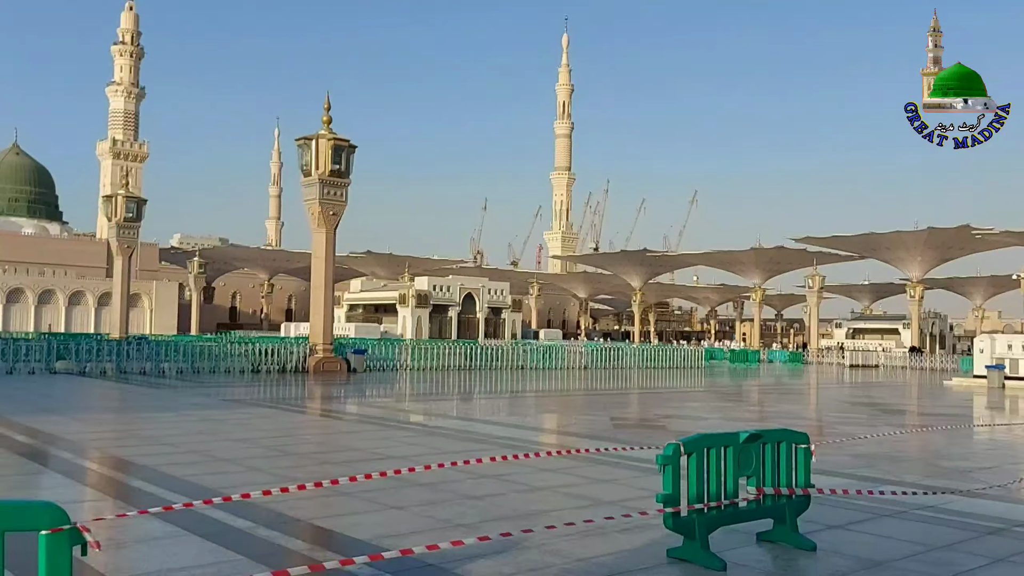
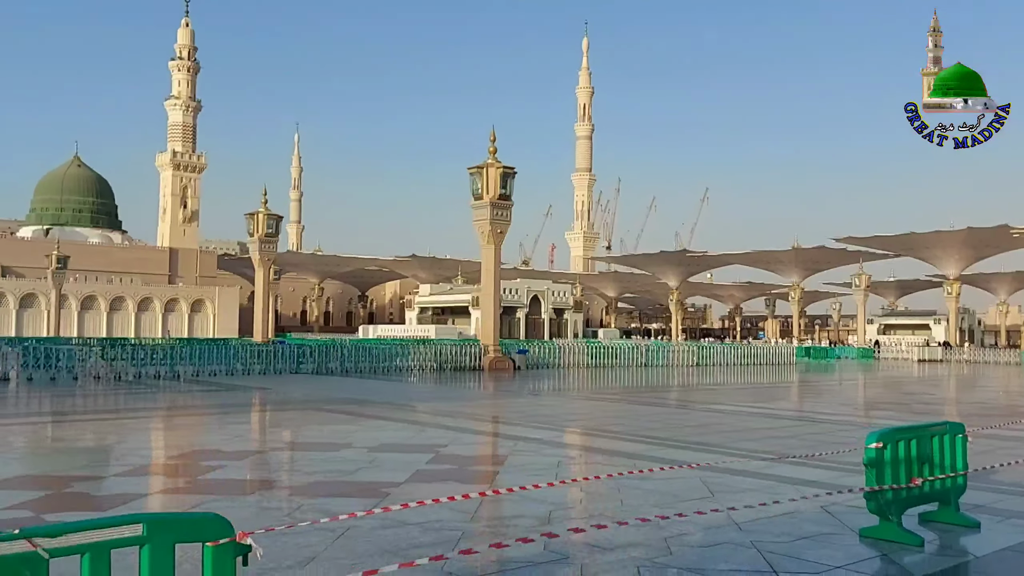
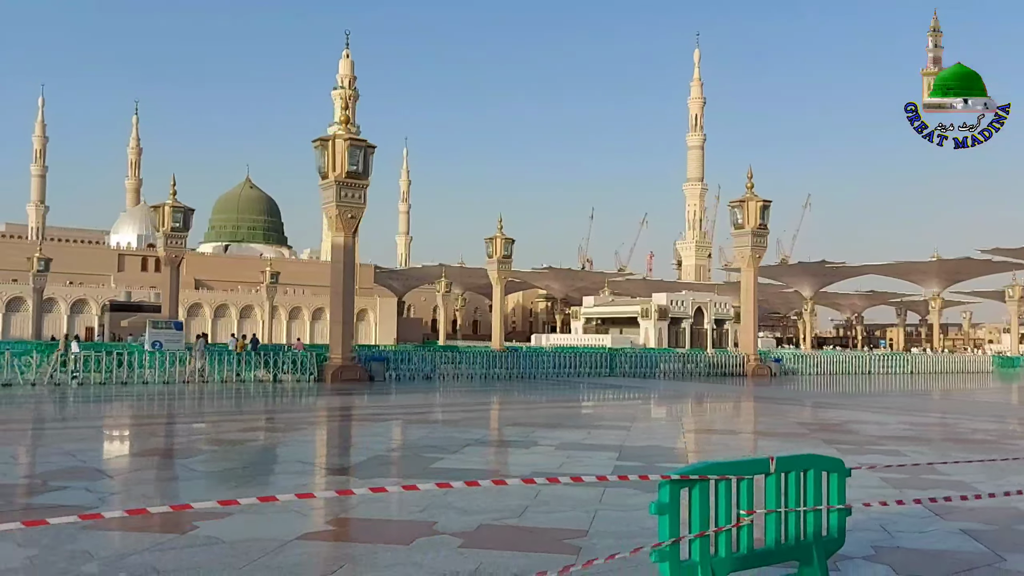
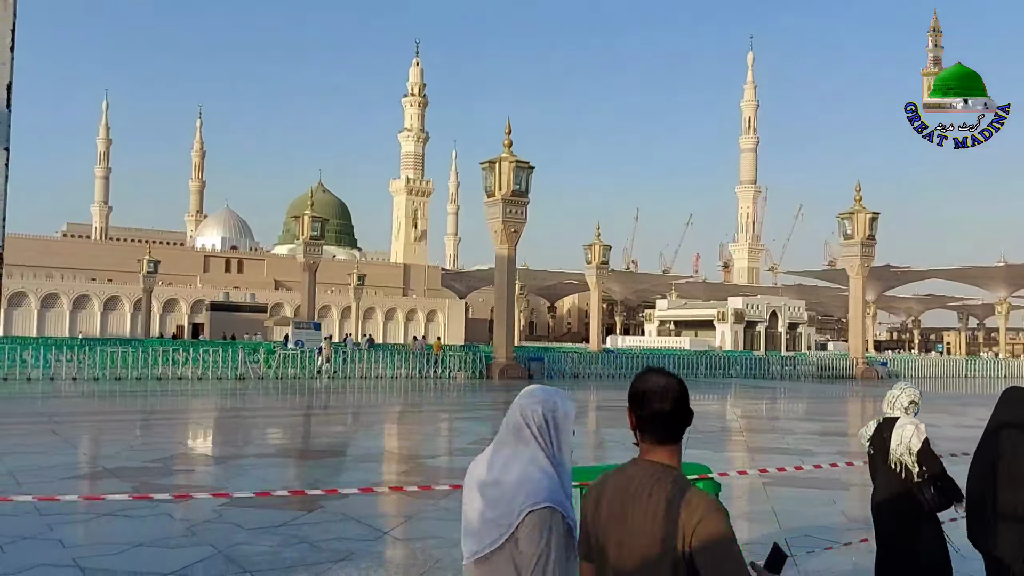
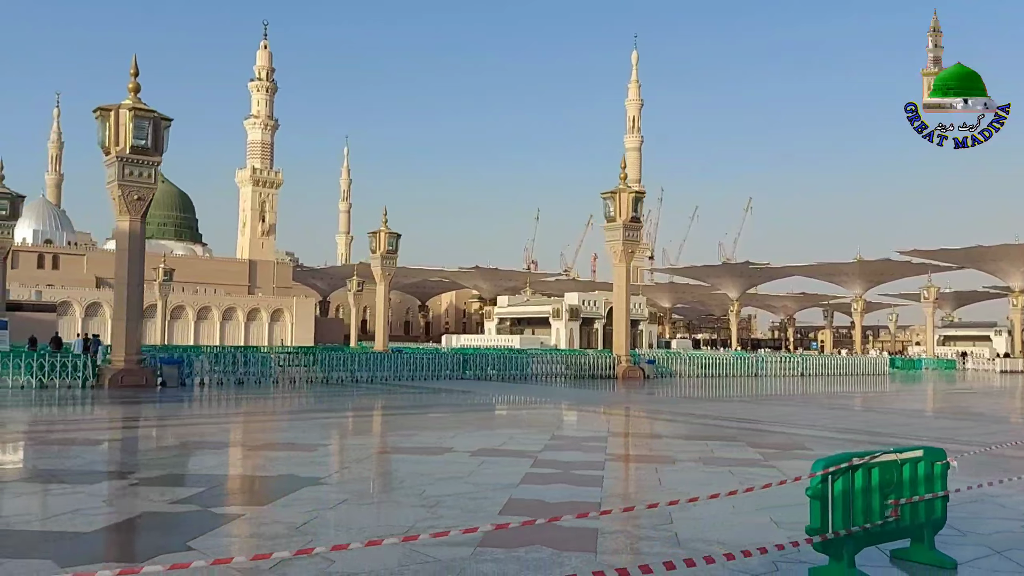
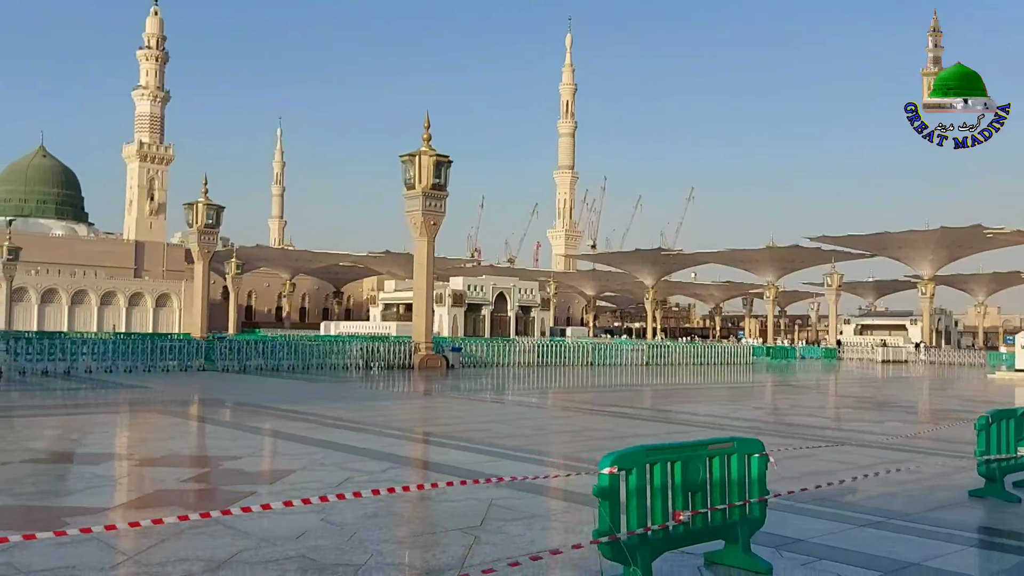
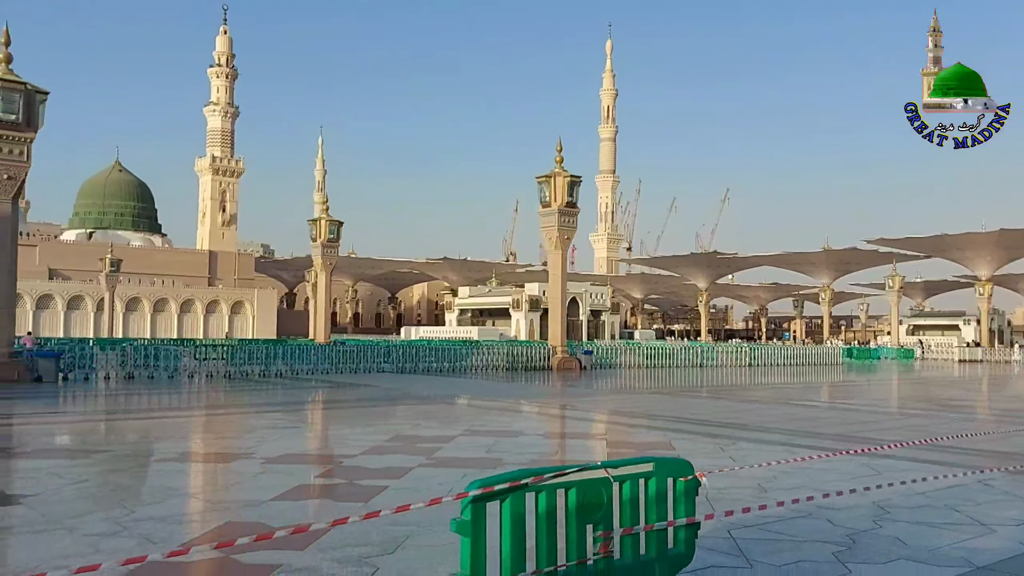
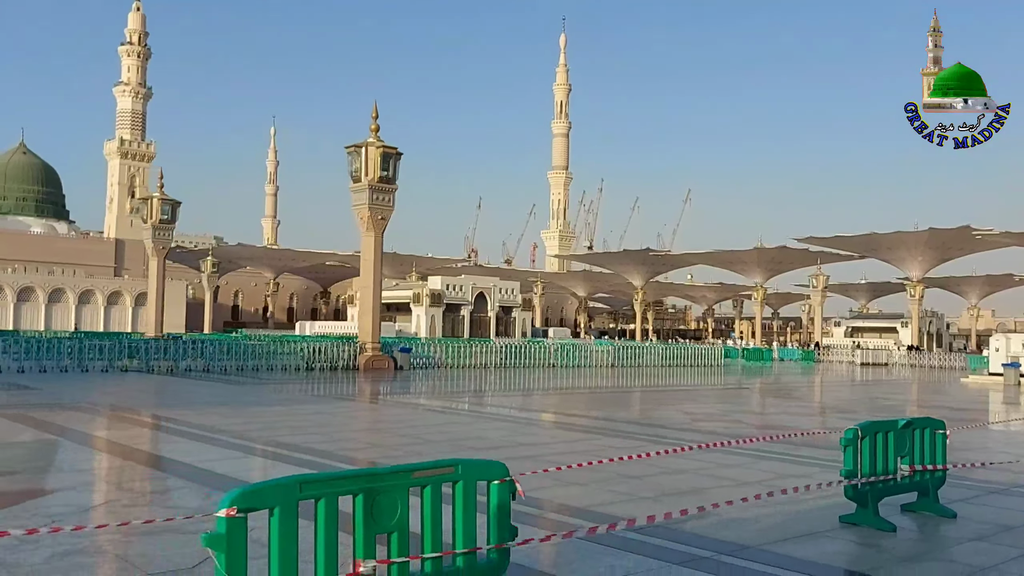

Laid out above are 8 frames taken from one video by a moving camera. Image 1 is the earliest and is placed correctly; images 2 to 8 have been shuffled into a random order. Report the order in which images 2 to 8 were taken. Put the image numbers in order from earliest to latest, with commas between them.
8, 6, 2, 7, 5, 3, 4
